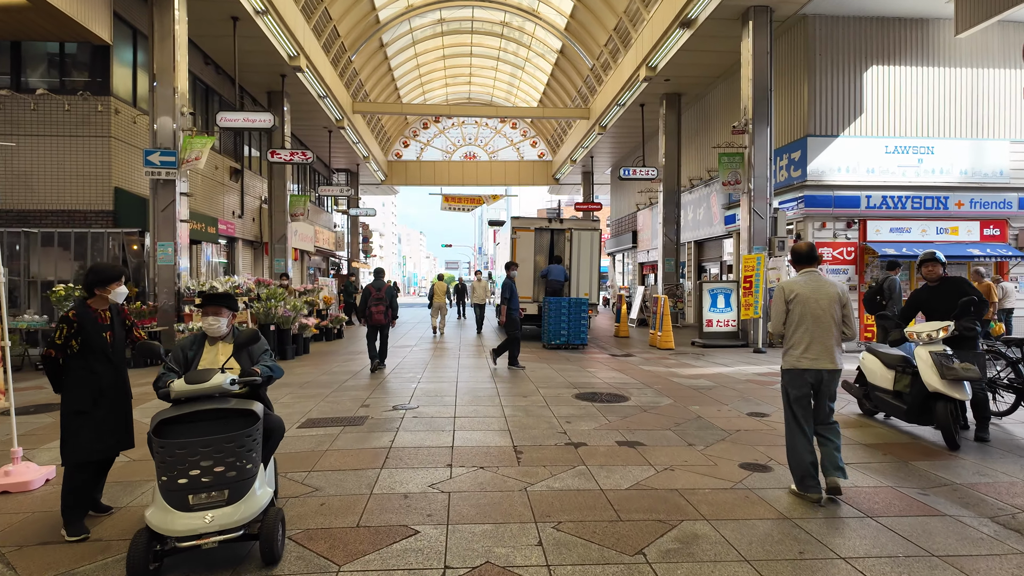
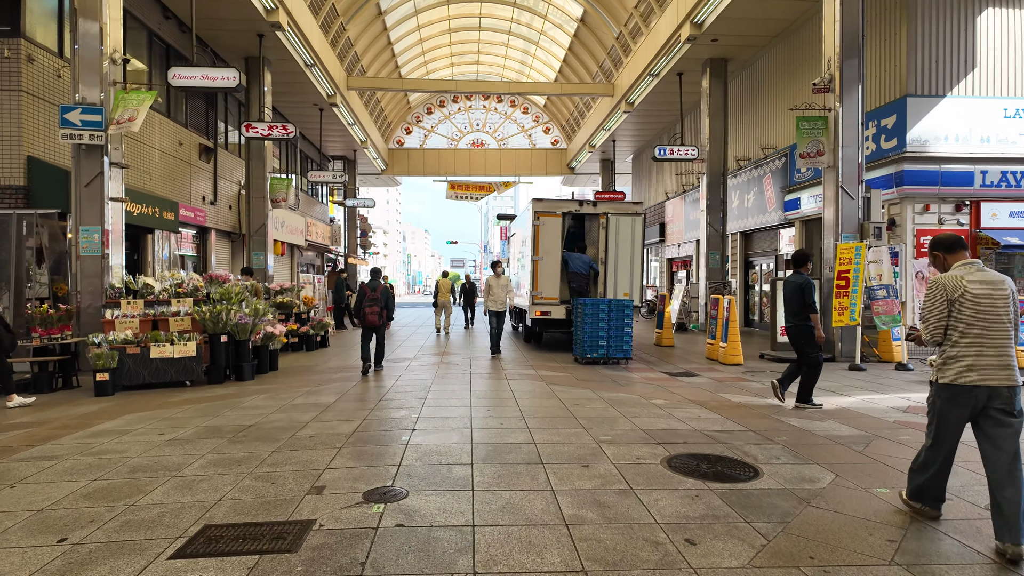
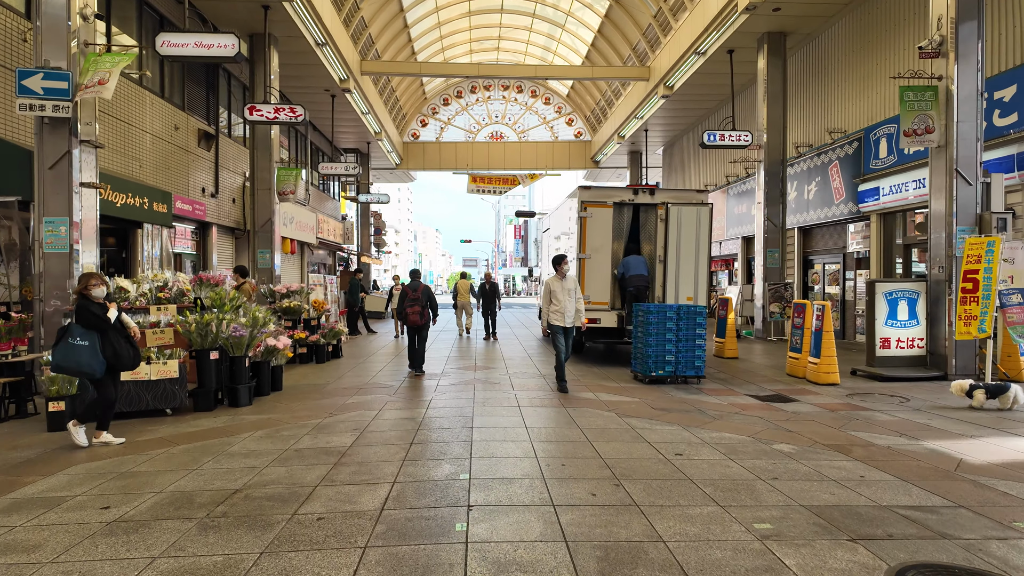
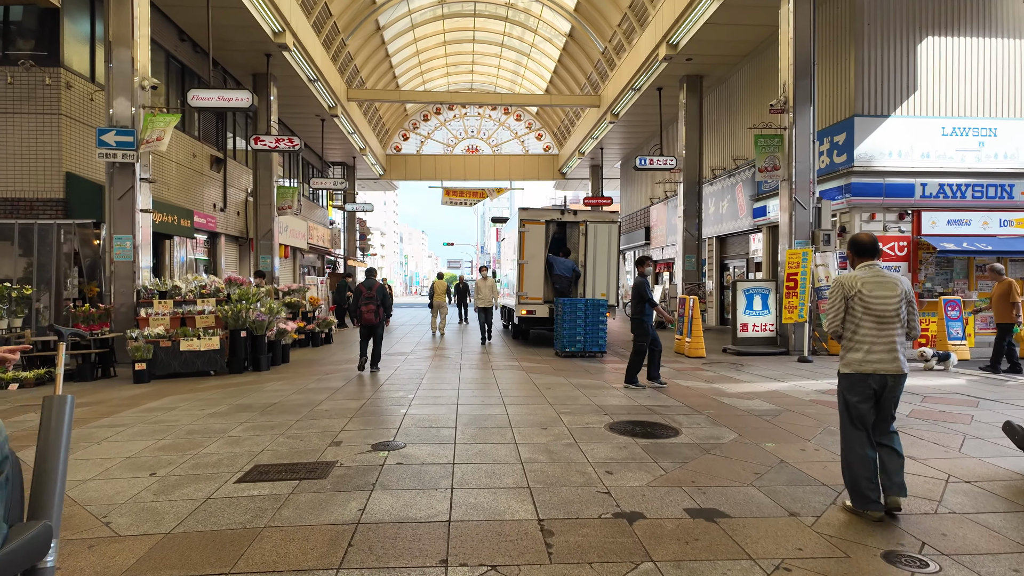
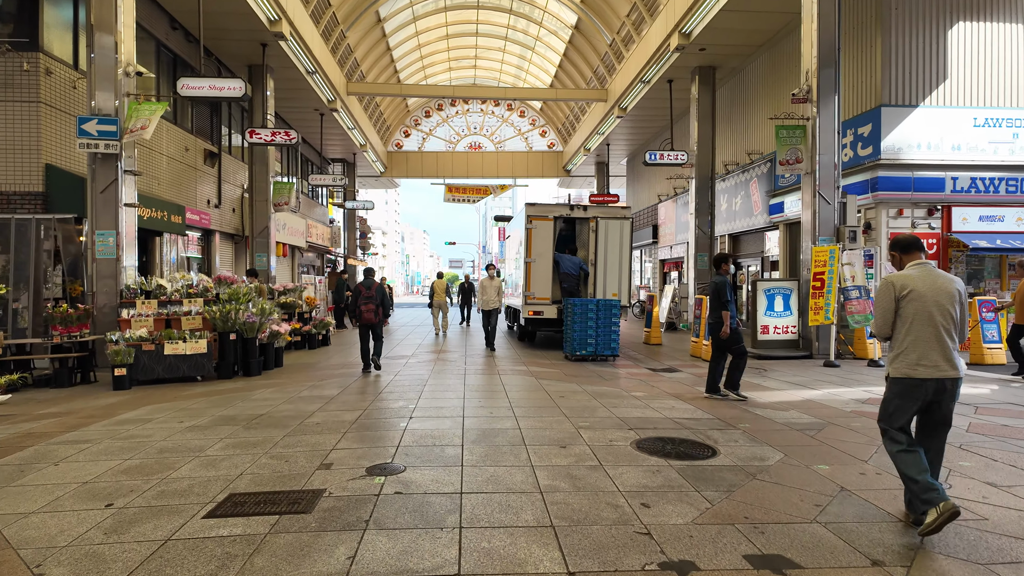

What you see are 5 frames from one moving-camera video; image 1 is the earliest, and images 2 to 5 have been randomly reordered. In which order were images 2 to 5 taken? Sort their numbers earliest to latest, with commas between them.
4, 5, 2, 3
